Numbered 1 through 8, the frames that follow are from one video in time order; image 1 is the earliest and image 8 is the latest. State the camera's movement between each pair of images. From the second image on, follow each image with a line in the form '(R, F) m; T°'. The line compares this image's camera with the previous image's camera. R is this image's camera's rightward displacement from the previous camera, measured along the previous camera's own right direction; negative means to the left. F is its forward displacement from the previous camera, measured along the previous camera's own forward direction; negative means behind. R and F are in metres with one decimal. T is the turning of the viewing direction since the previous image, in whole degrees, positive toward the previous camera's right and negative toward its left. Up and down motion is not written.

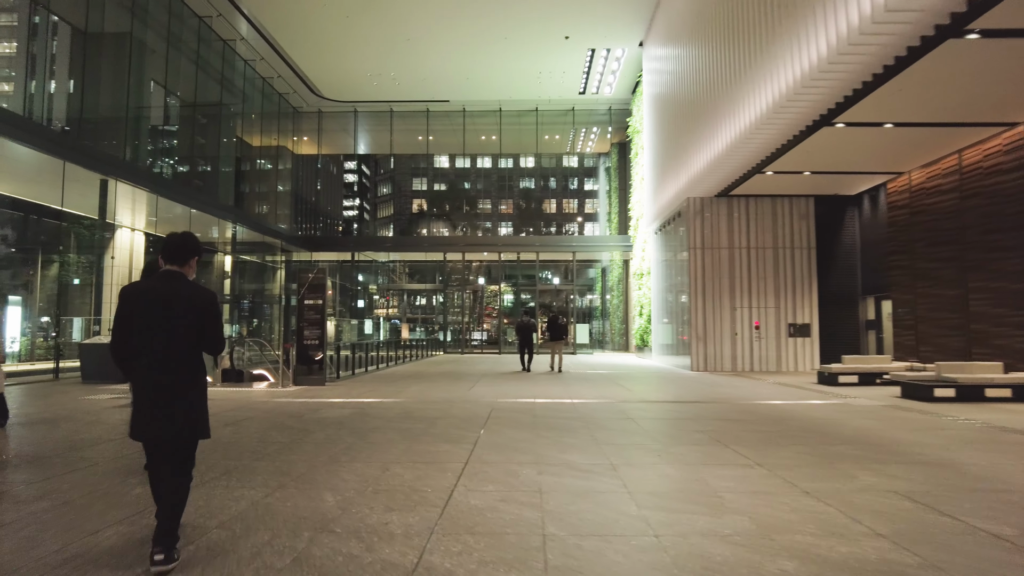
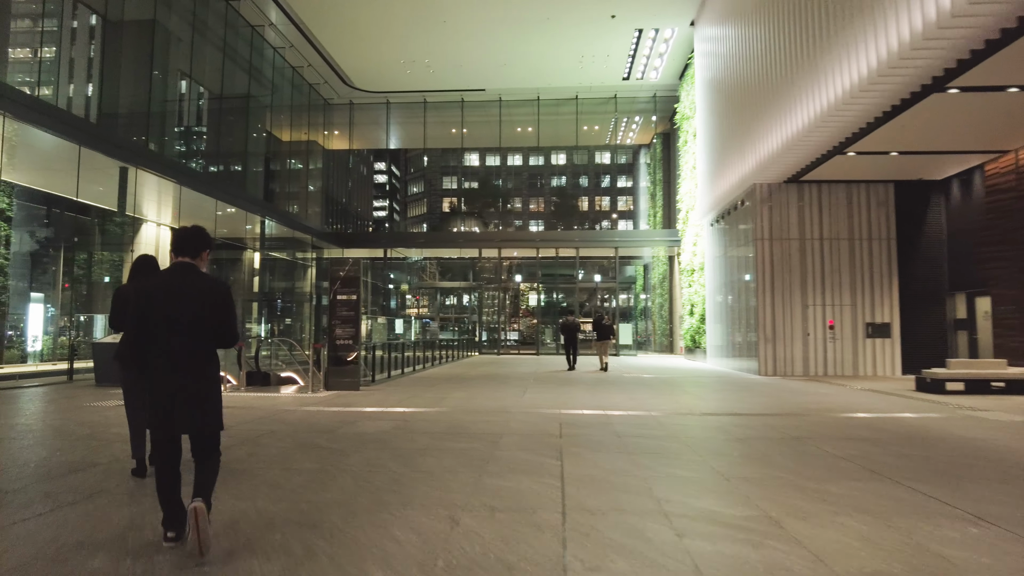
(-0.4, +1.2) m; -2°
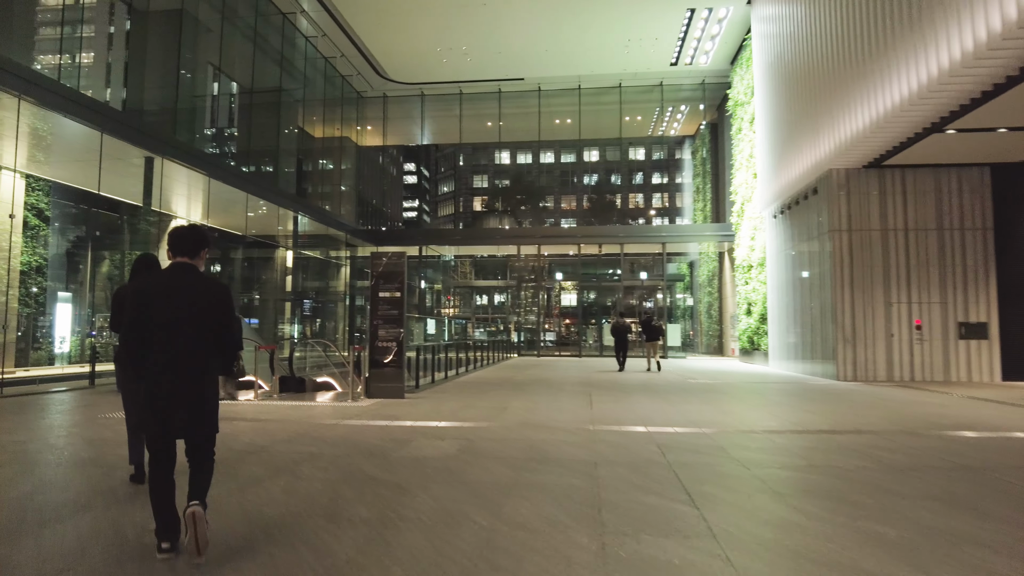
(-0.4, +1.0) m; -2°
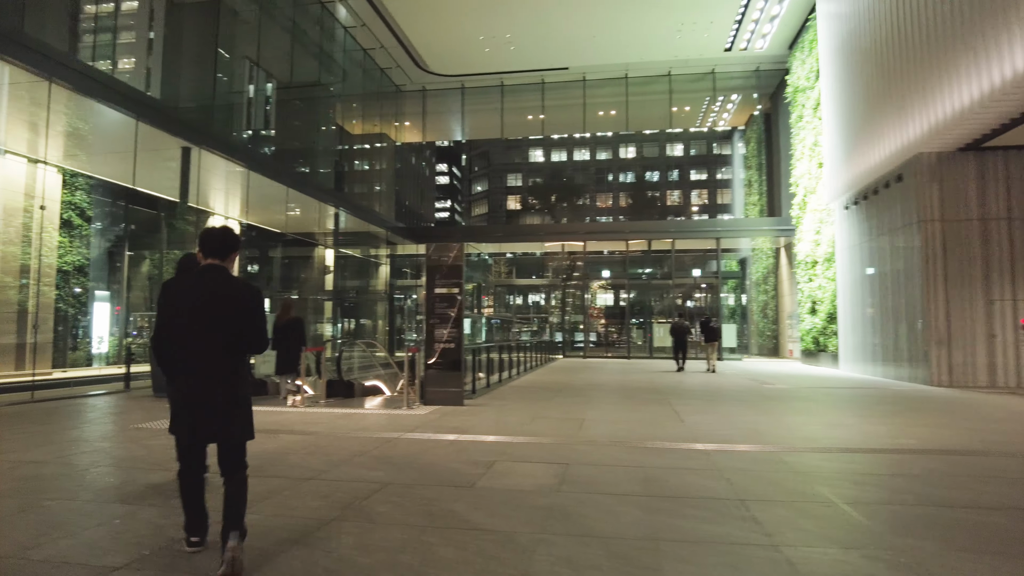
(-0.4, +0.9) m; -3°
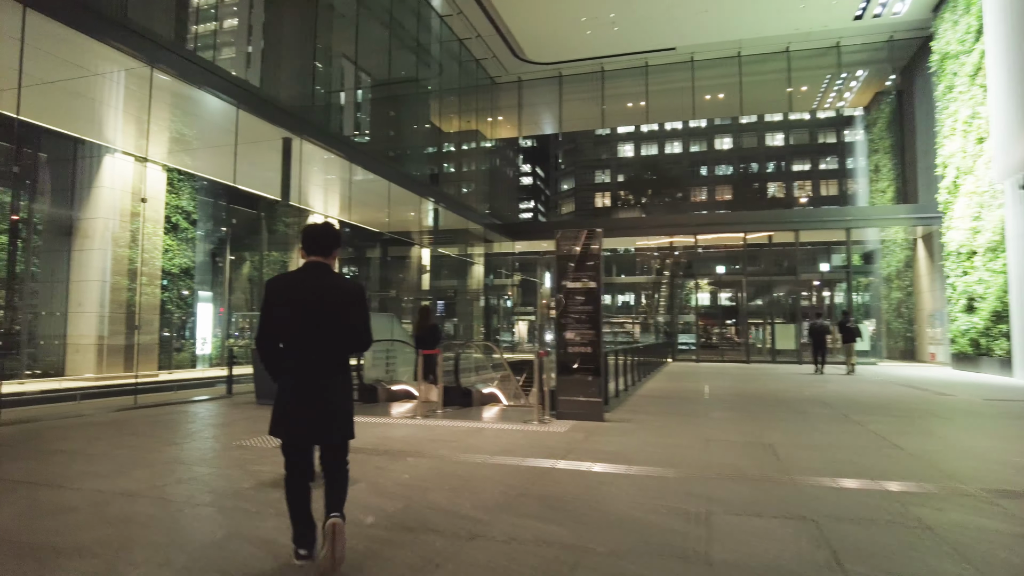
(-0.6, +1.1) m; -7°
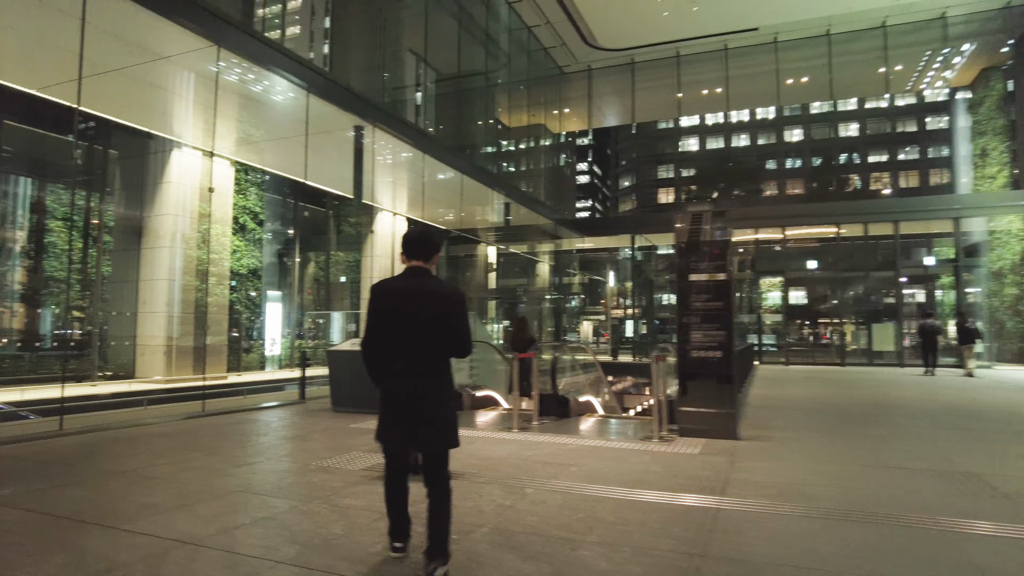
(-0.5, +0.9) m; -5°
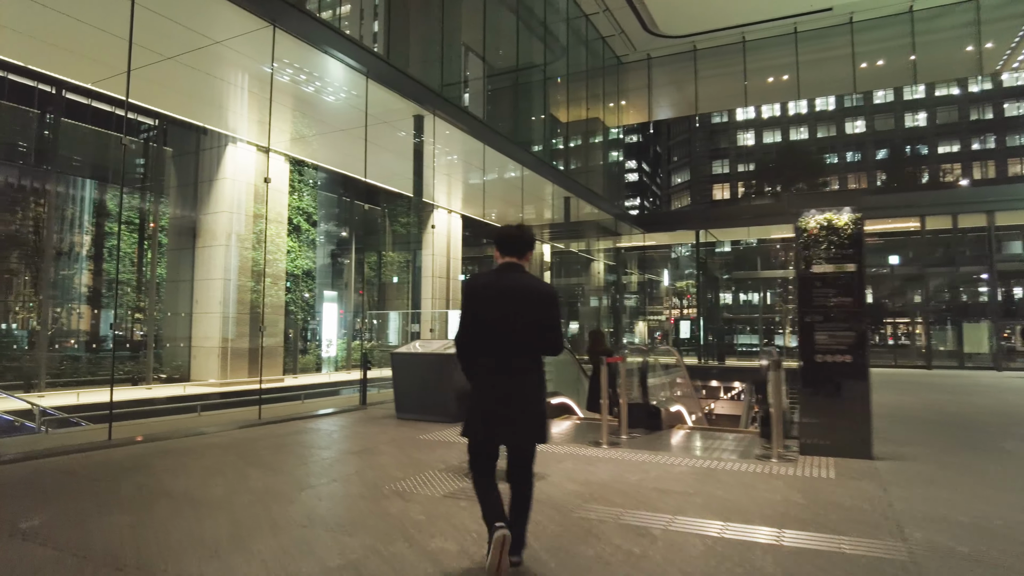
(-0.3, +0.7) m; -4°
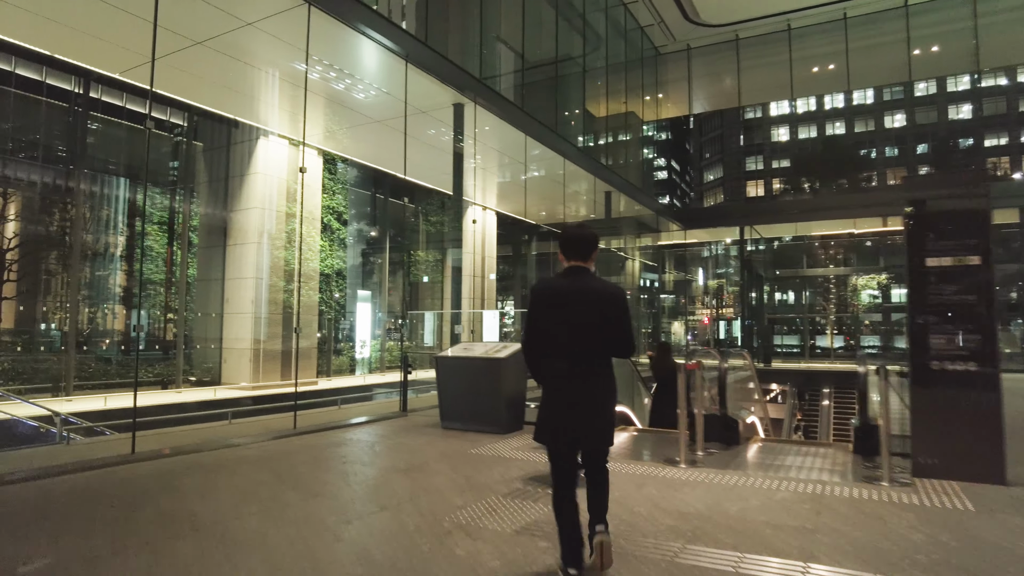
(-0.3, +0.6) m; -2°
